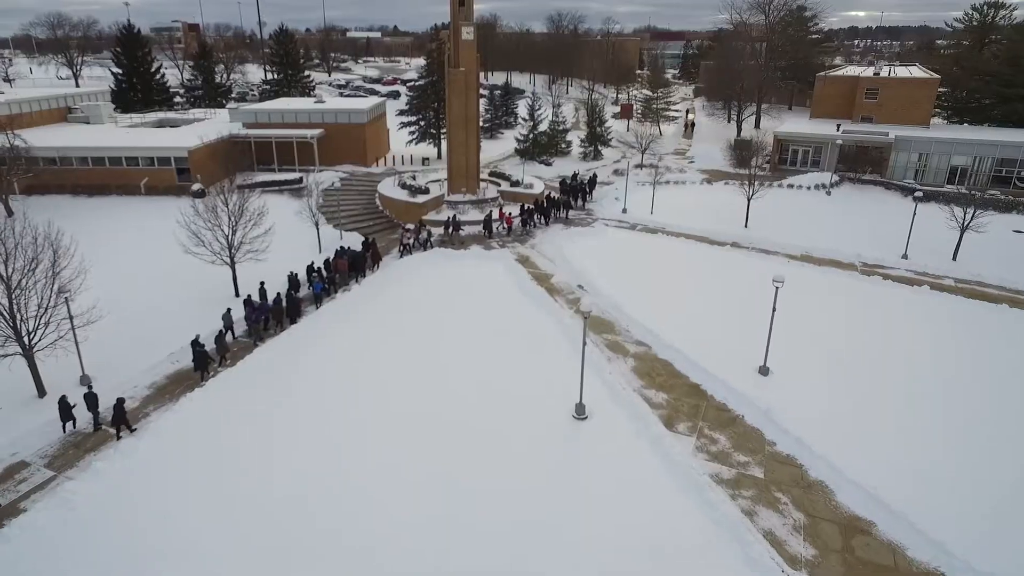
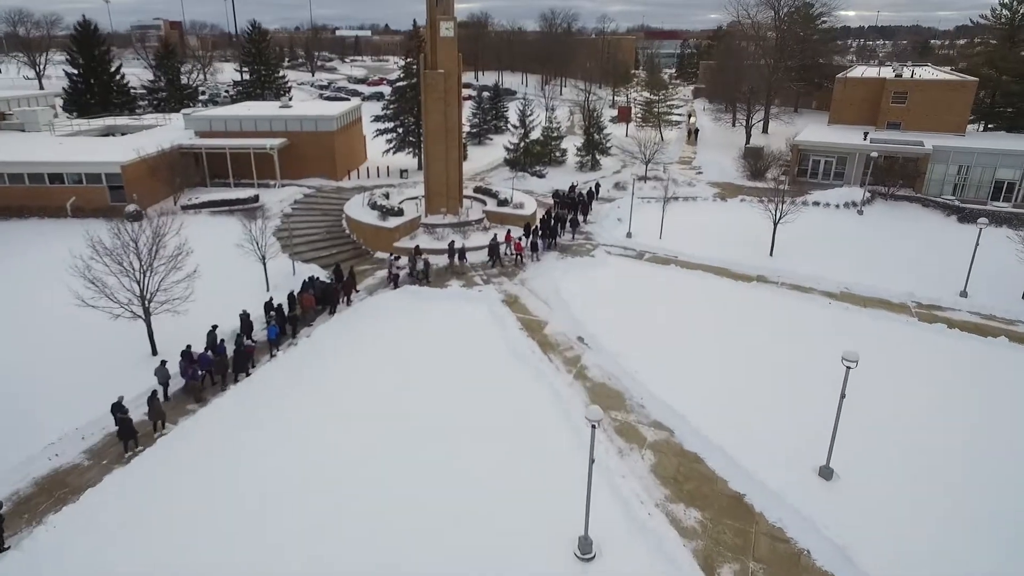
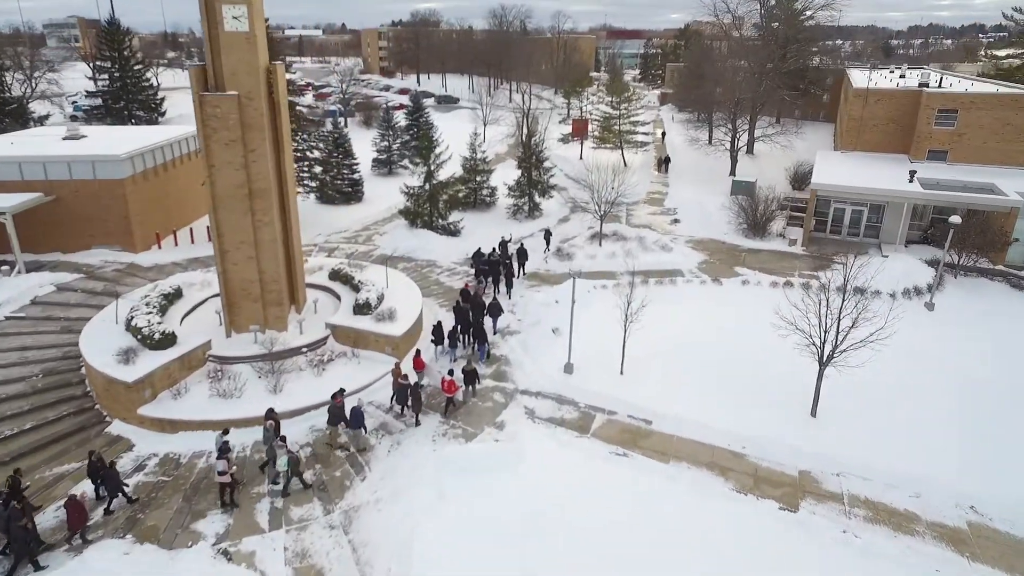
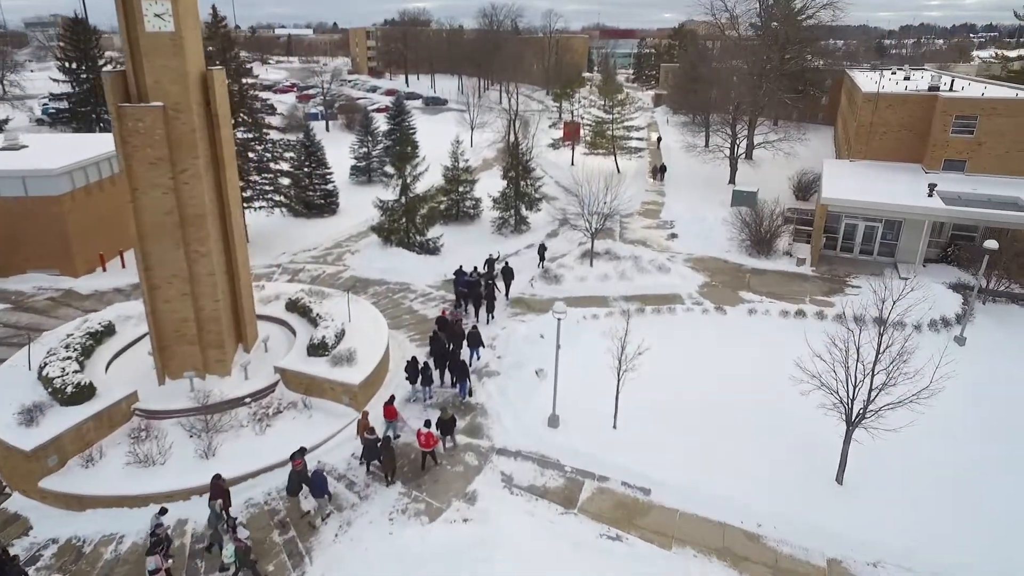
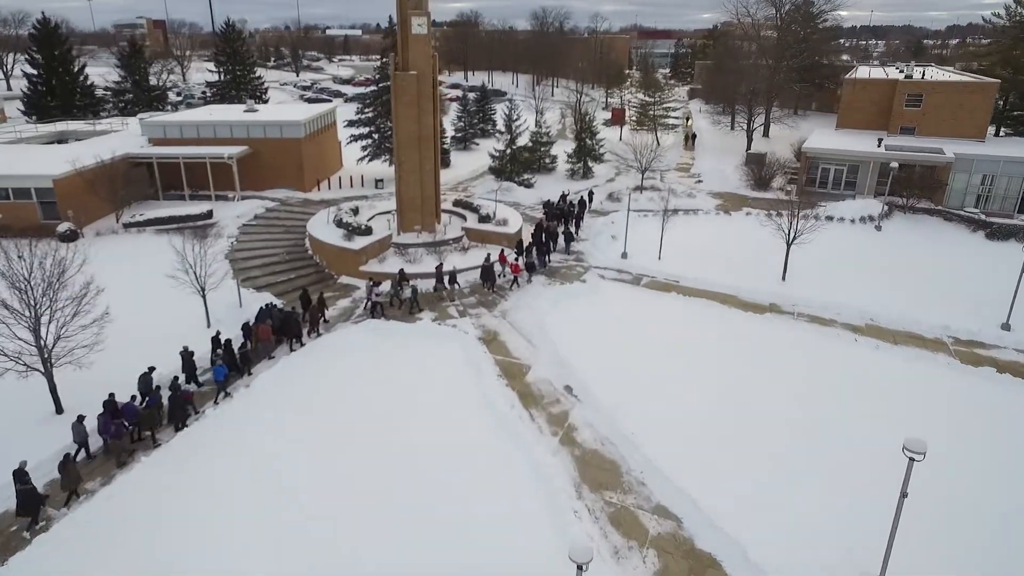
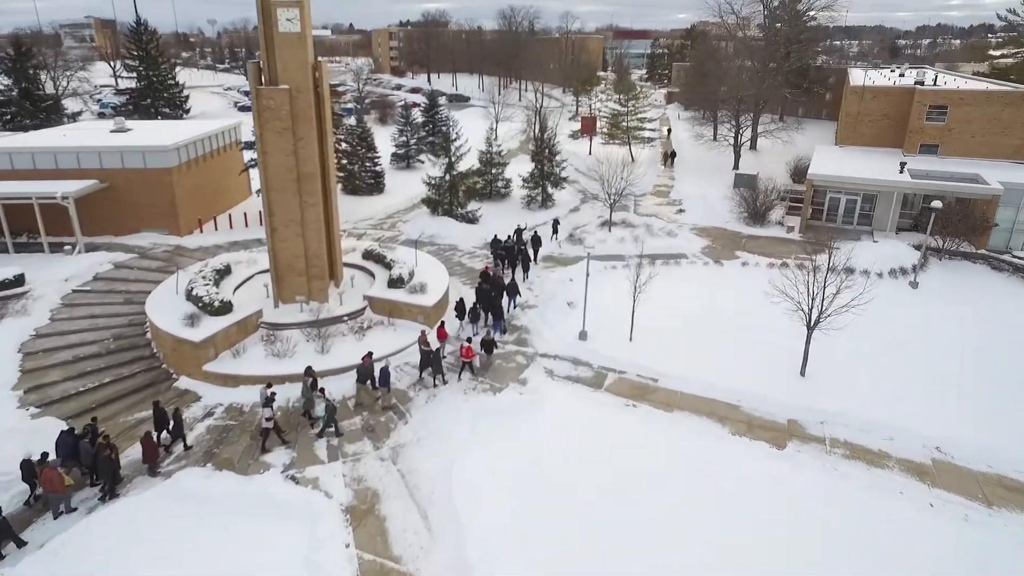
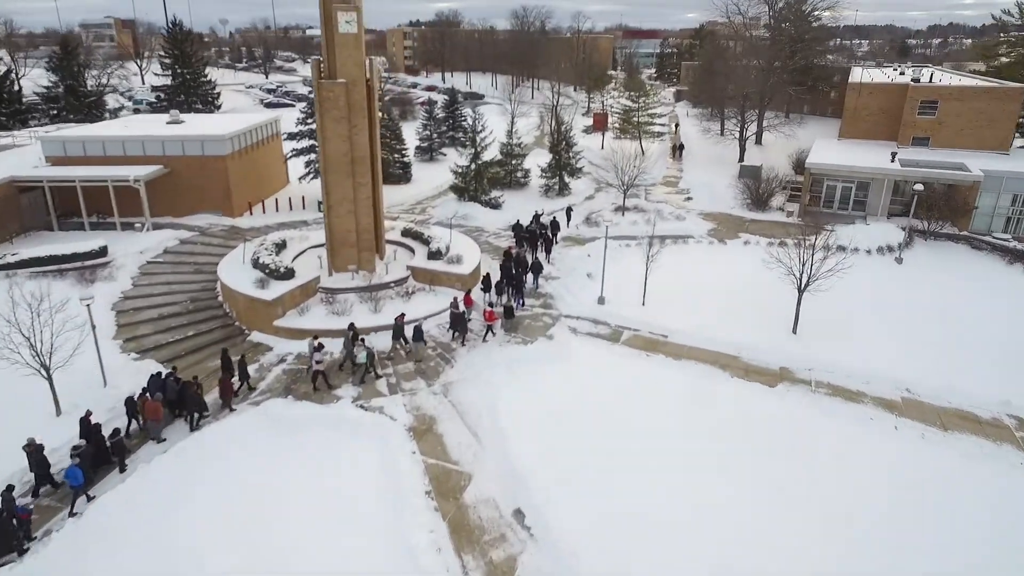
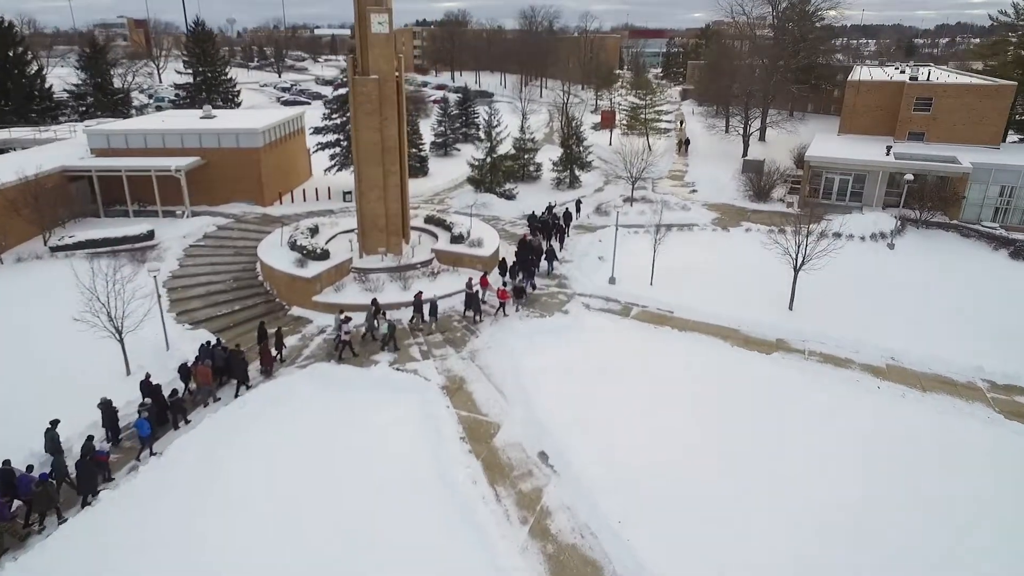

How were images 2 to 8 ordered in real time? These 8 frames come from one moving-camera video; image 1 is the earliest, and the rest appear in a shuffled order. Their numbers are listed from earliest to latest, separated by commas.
2, 5, 8, 7, 6, 3, 4
